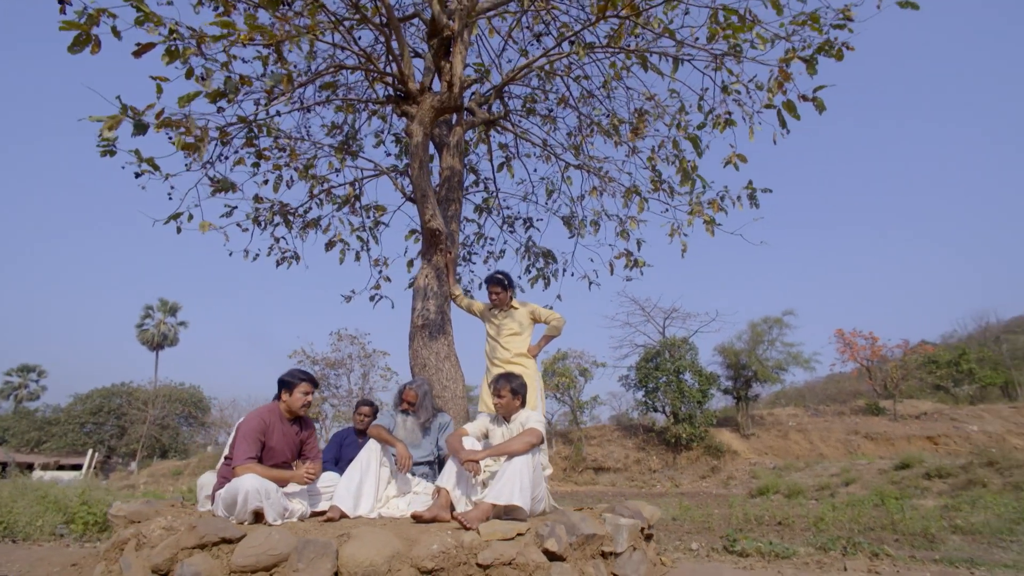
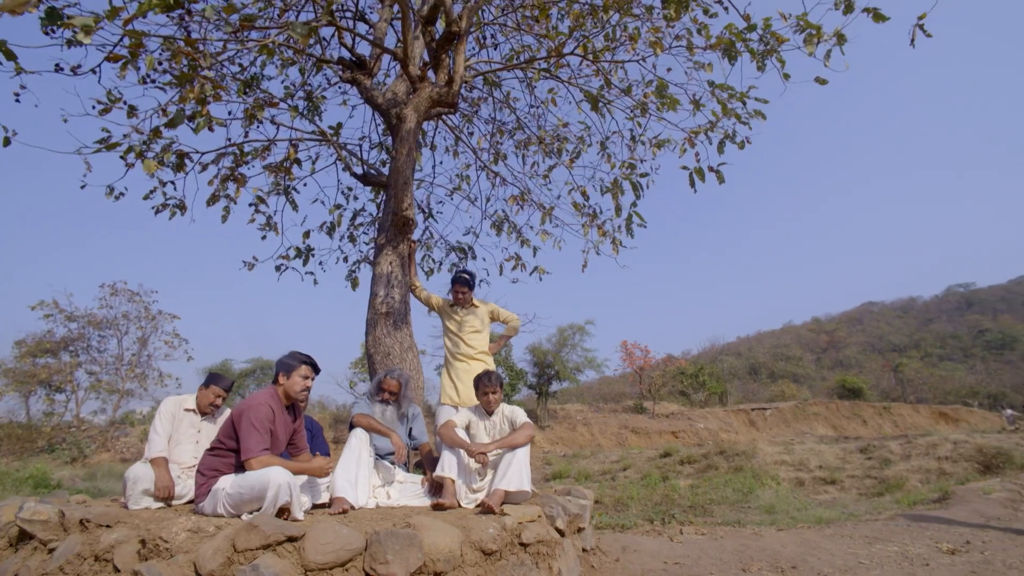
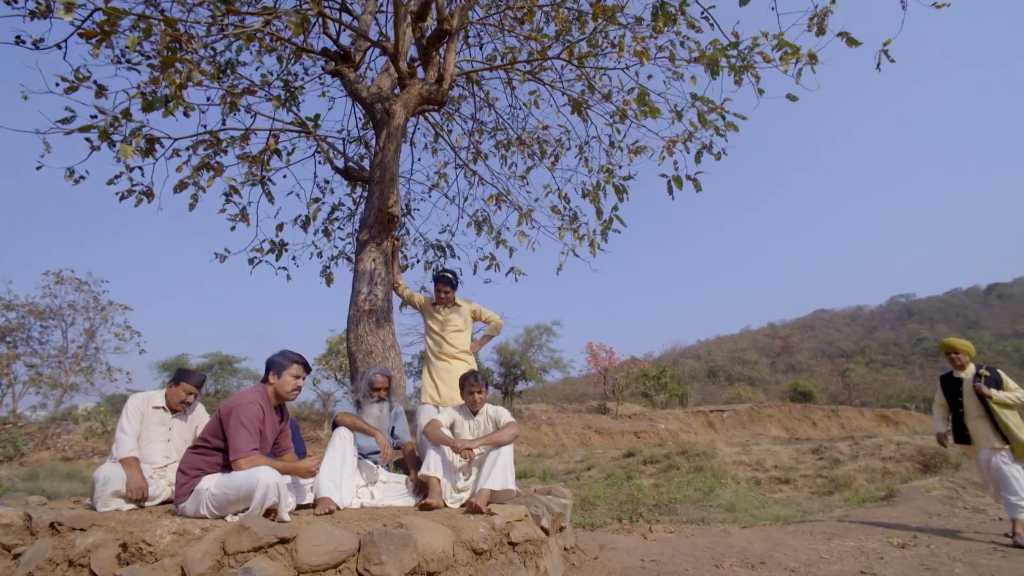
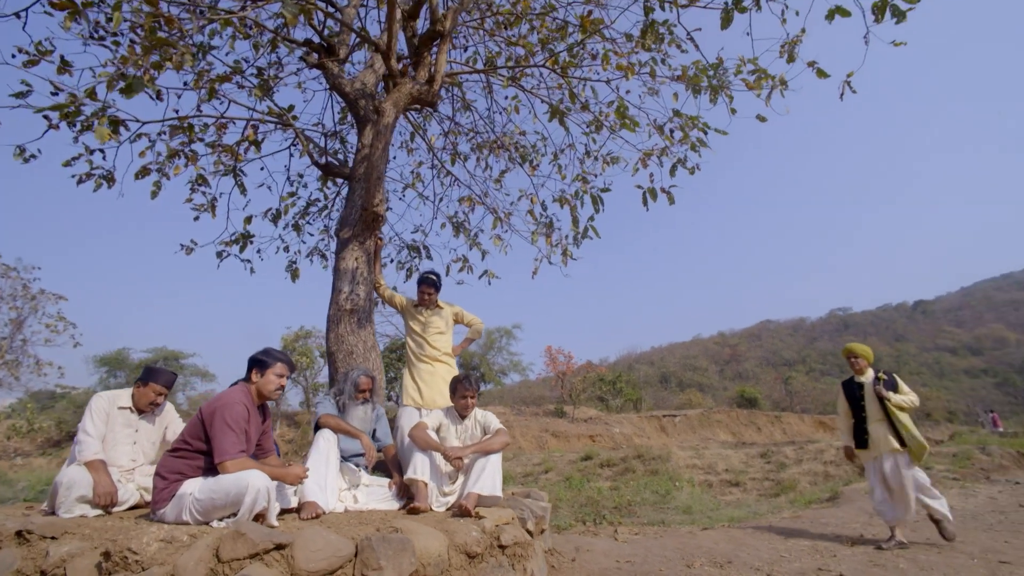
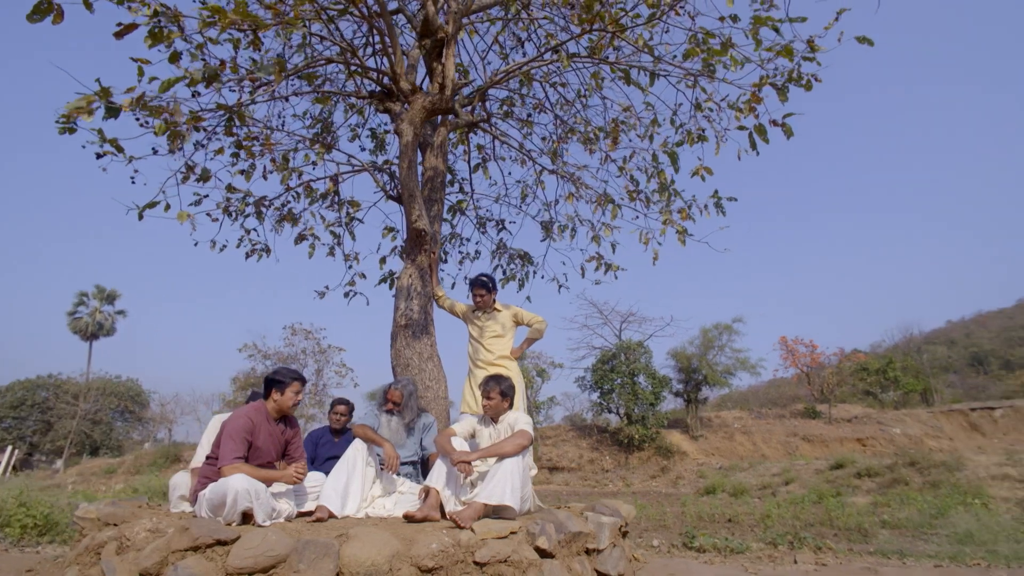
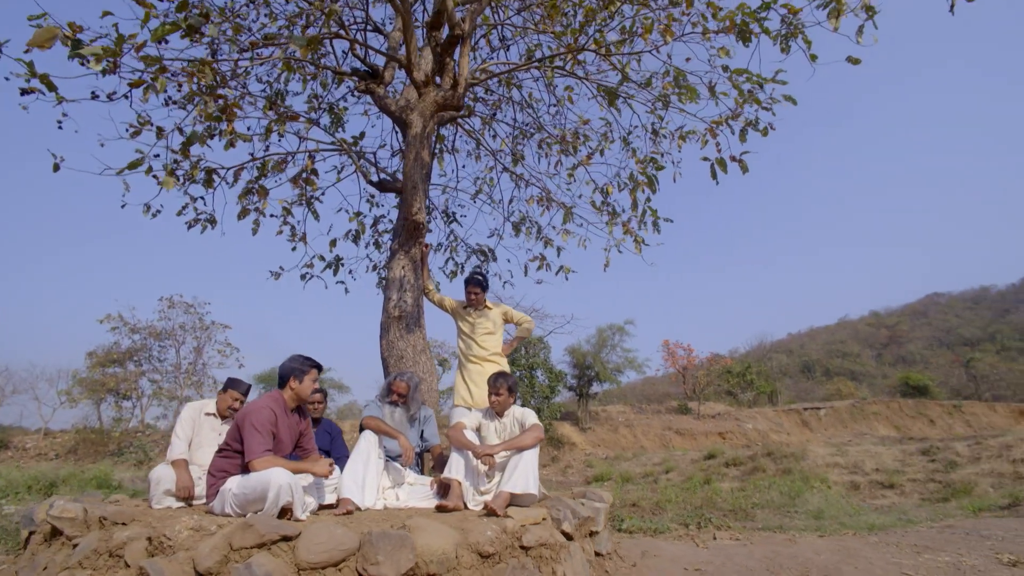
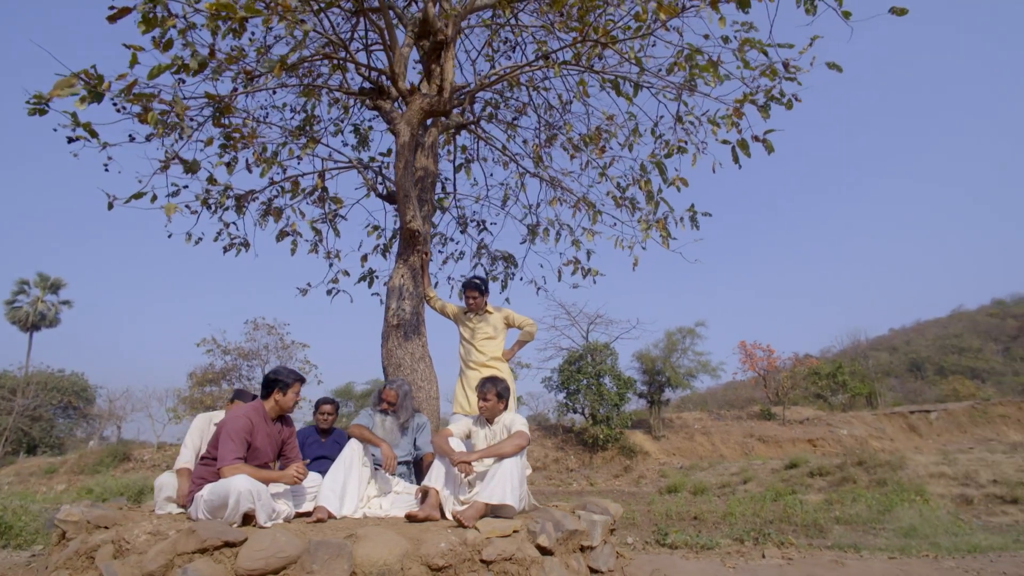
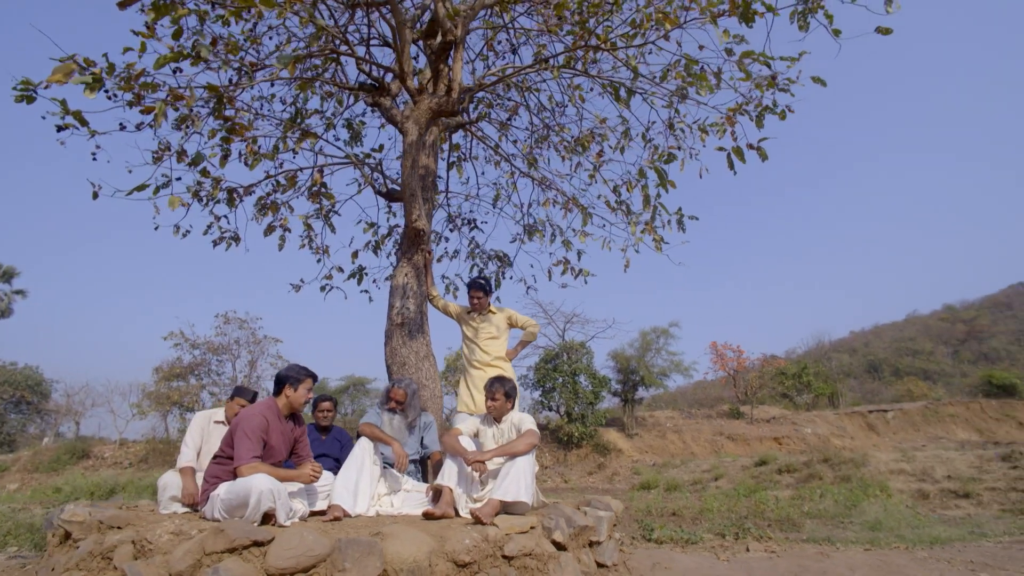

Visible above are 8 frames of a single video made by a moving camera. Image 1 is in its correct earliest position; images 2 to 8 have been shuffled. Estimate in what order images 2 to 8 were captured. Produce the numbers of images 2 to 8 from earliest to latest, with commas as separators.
5, 7, 8, 6, 2, 3, 4
